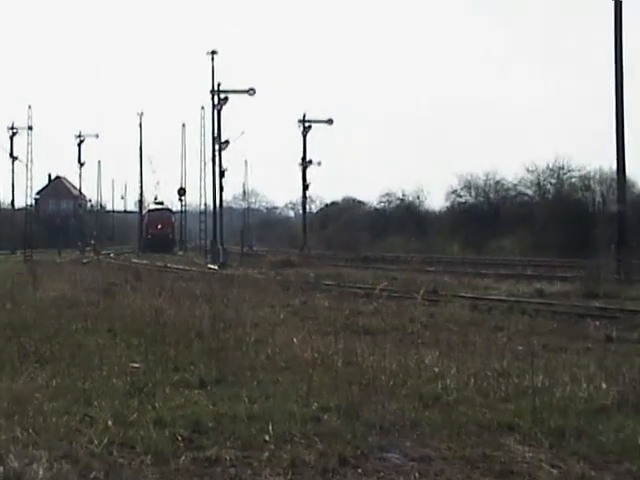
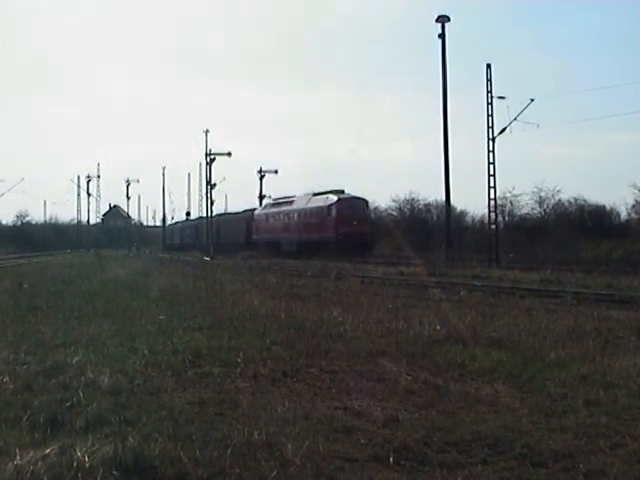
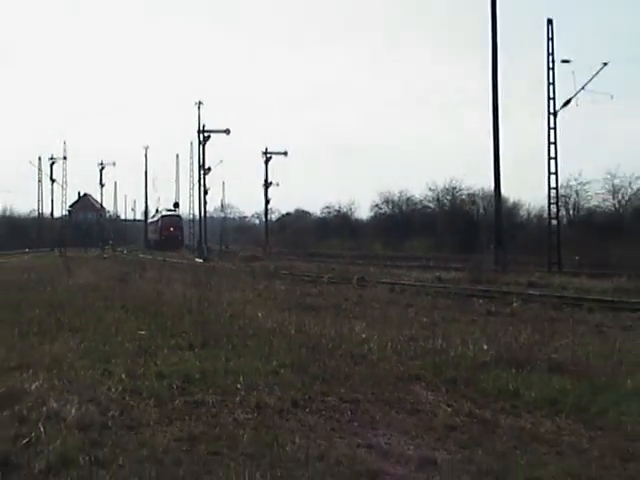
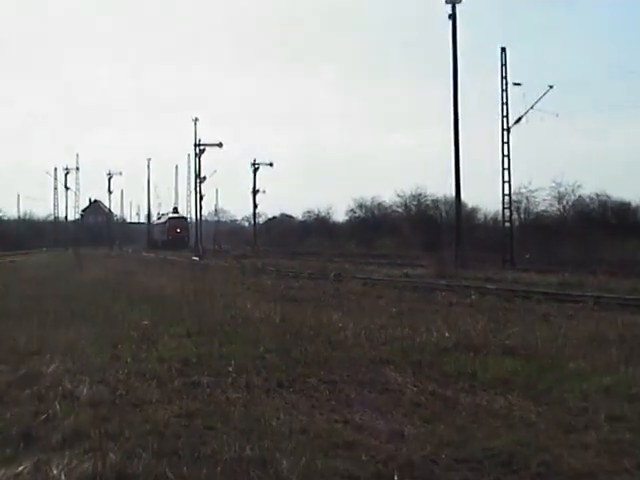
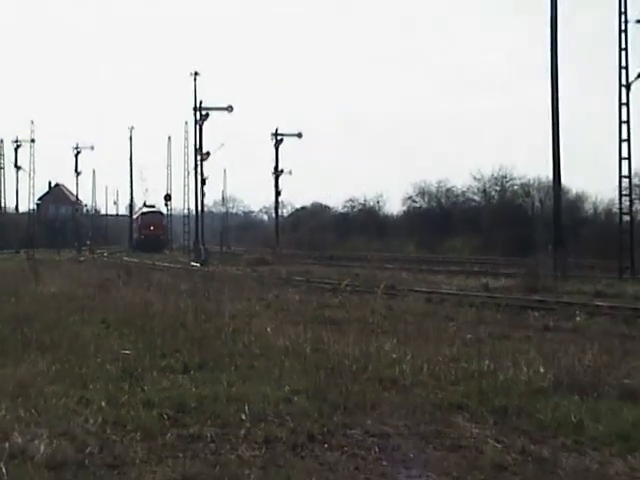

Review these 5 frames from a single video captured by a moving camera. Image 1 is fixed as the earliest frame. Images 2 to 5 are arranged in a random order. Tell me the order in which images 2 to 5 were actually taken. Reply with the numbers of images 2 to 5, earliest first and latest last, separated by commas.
5, 3, 4, 2
